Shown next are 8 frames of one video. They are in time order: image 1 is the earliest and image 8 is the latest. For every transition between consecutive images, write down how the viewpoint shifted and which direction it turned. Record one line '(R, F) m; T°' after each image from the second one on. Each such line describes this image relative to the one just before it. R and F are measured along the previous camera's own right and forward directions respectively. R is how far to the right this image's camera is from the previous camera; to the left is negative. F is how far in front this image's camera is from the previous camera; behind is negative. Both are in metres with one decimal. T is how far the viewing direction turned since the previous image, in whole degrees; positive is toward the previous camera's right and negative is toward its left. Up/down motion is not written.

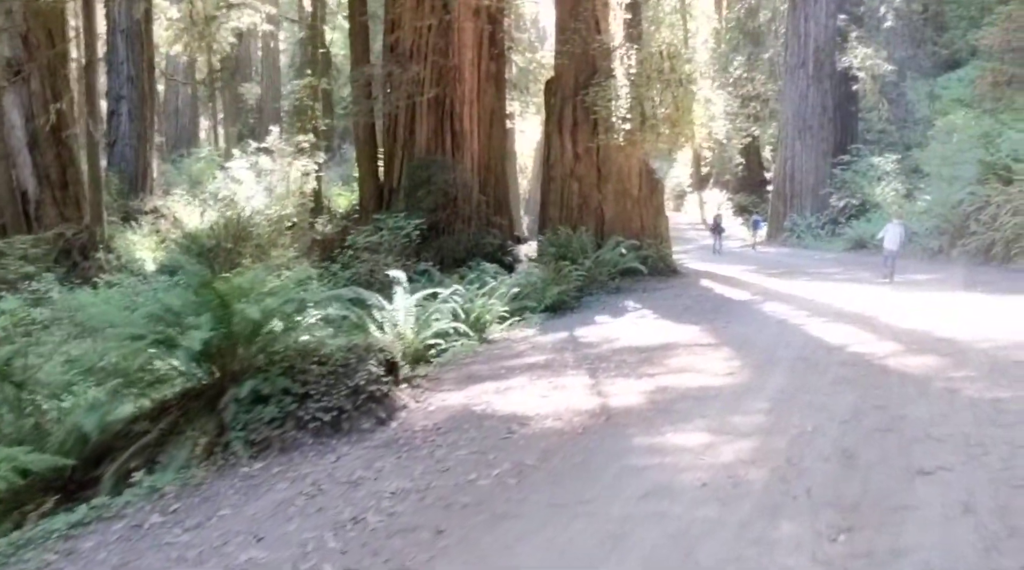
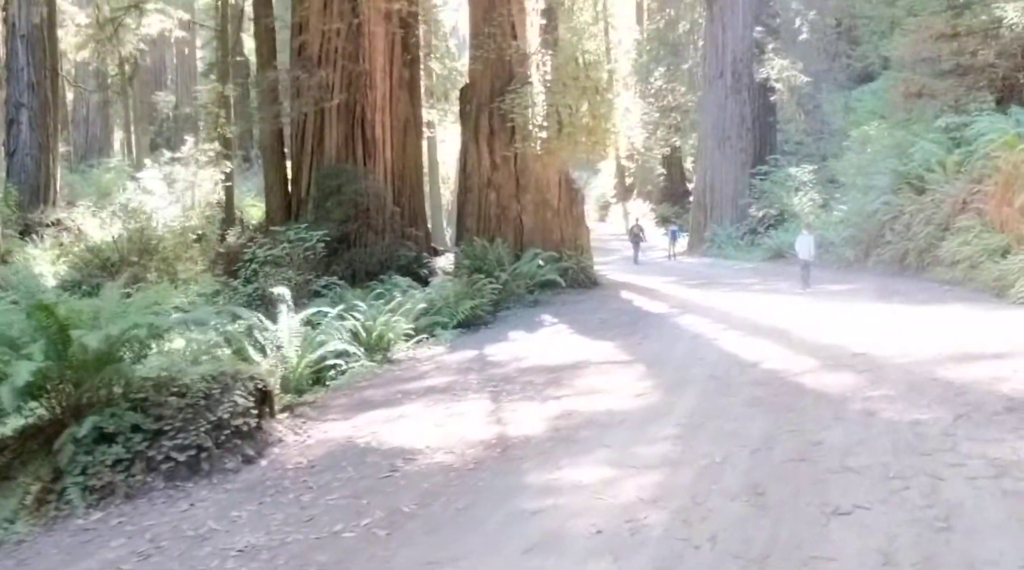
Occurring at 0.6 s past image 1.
(+0.3, +0.6) m; +4°
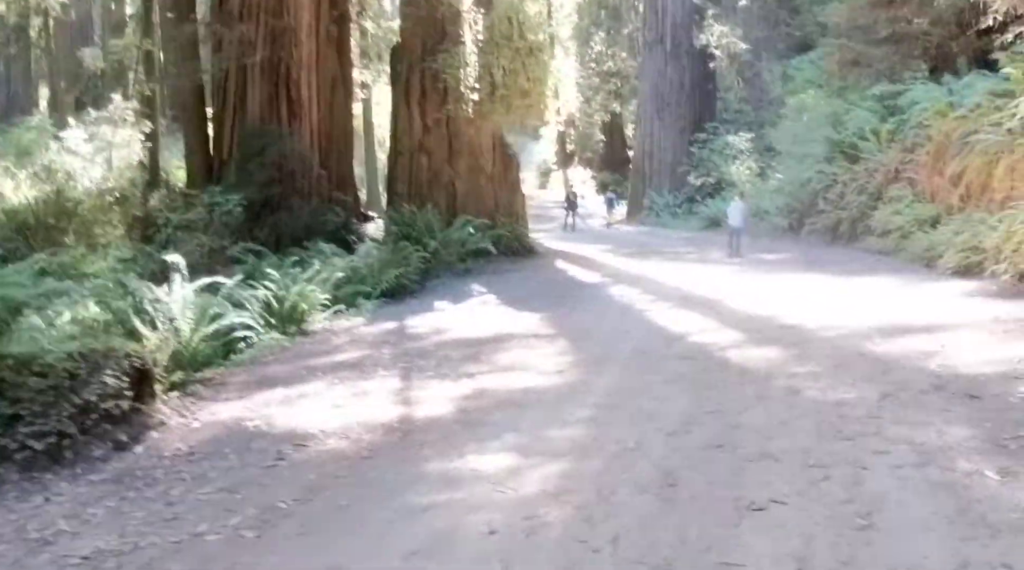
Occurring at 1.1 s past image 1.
(+0.2, +0.4) m; +3°
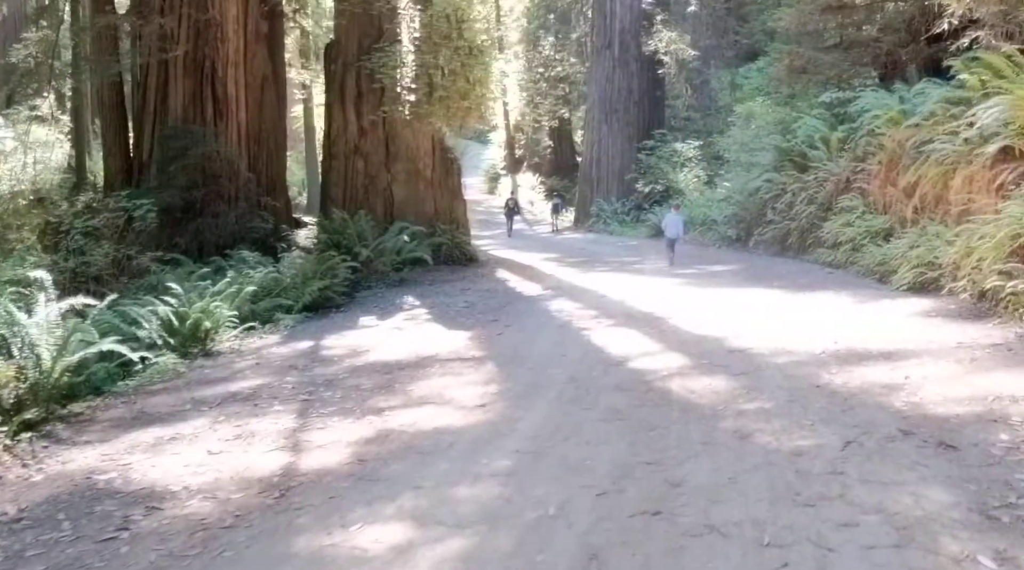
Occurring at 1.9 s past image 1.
(+0.2, +0.8) m; +3°
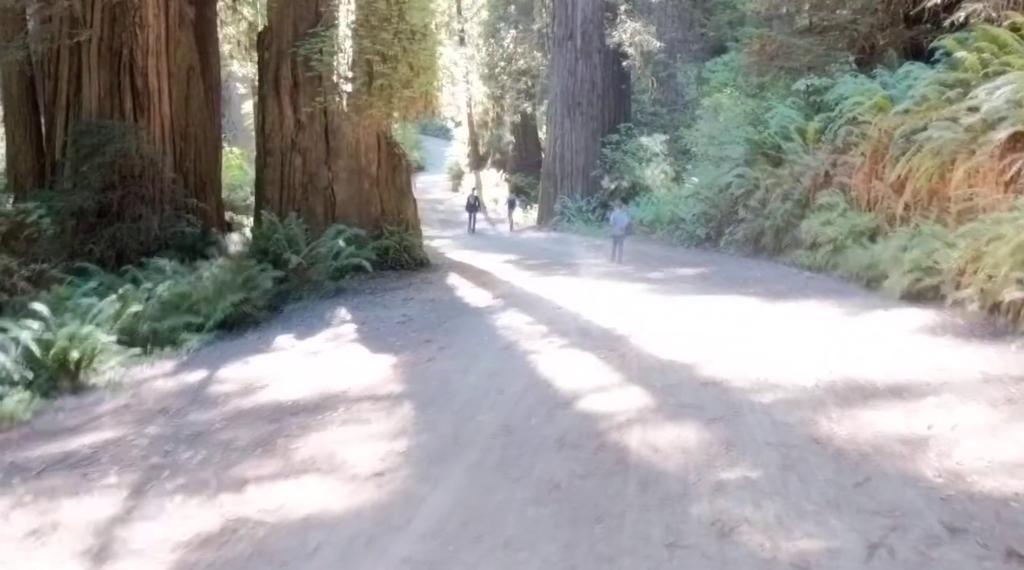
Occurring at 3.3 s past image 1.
(+0.3, +1.4) m; +2°
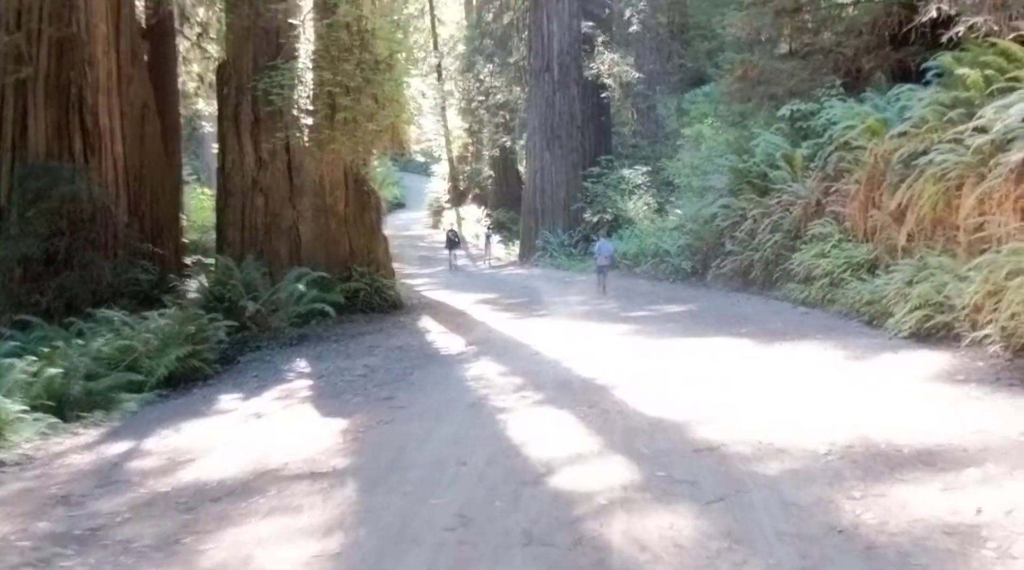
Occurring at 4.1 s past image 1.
(+0.1, +0.9) m; +1°
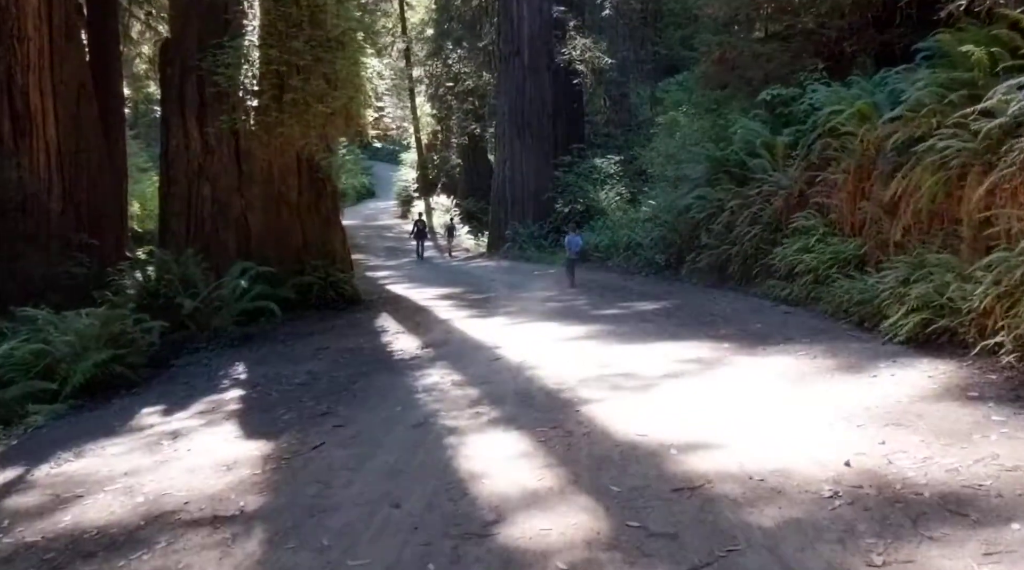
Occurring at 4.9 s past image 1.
(+0.1, +0.9) m; +2°
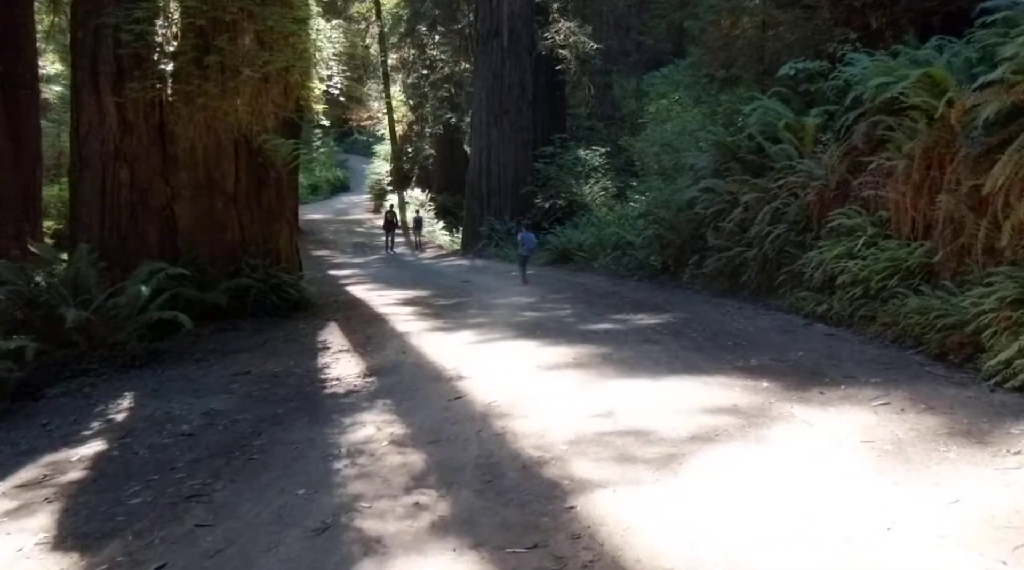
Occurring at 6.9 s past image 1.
(+0.1, +2.2) m; +1°
